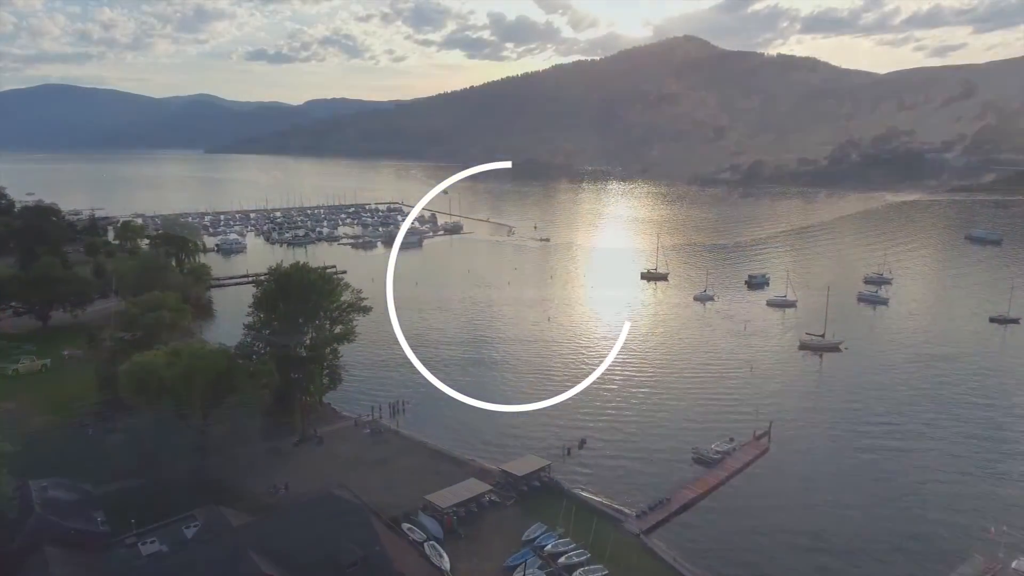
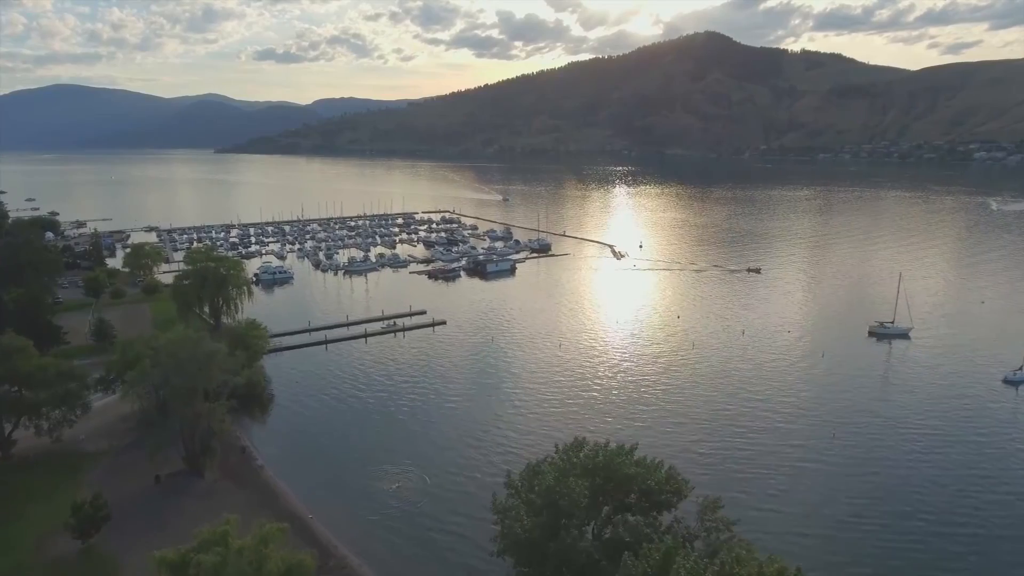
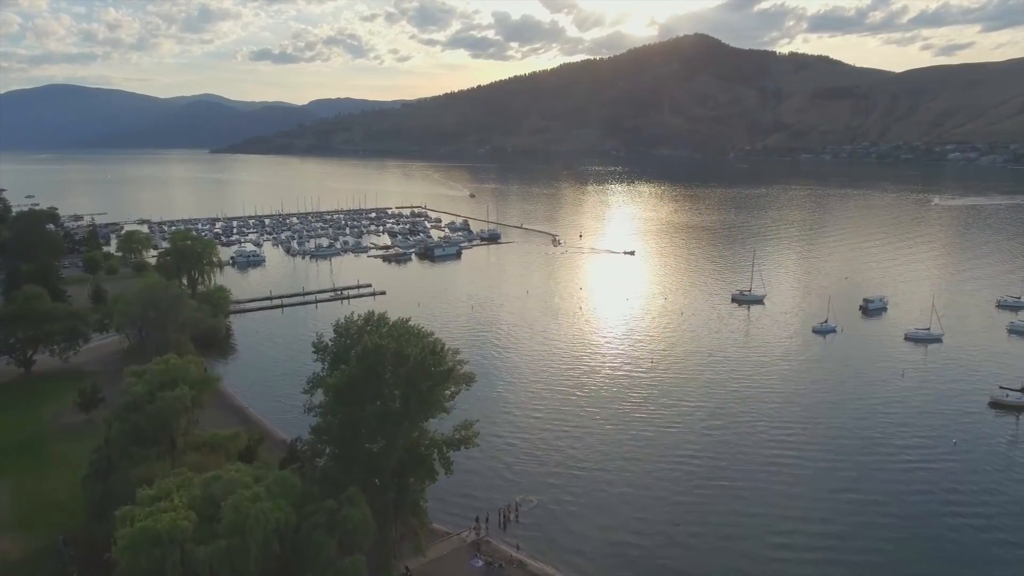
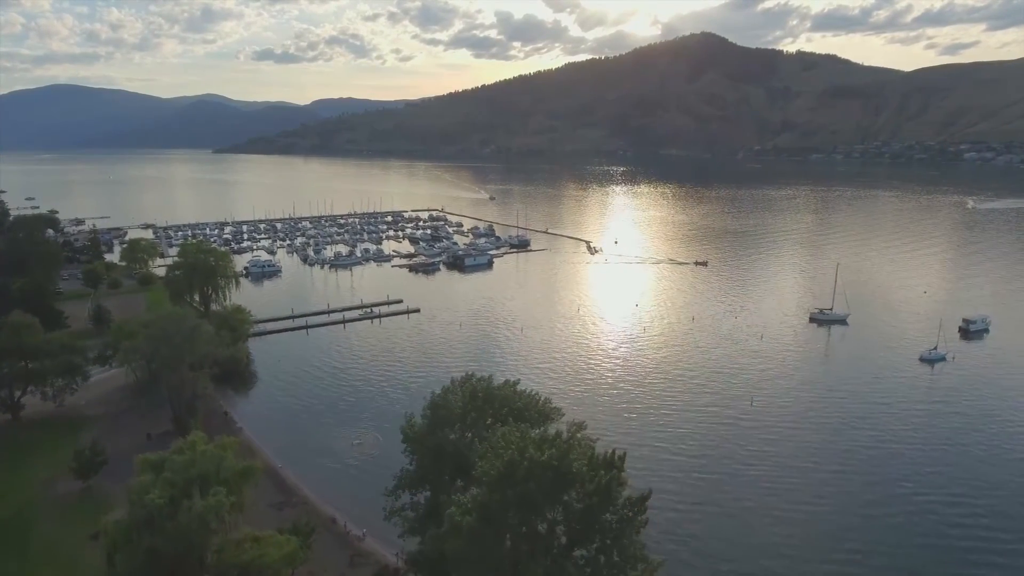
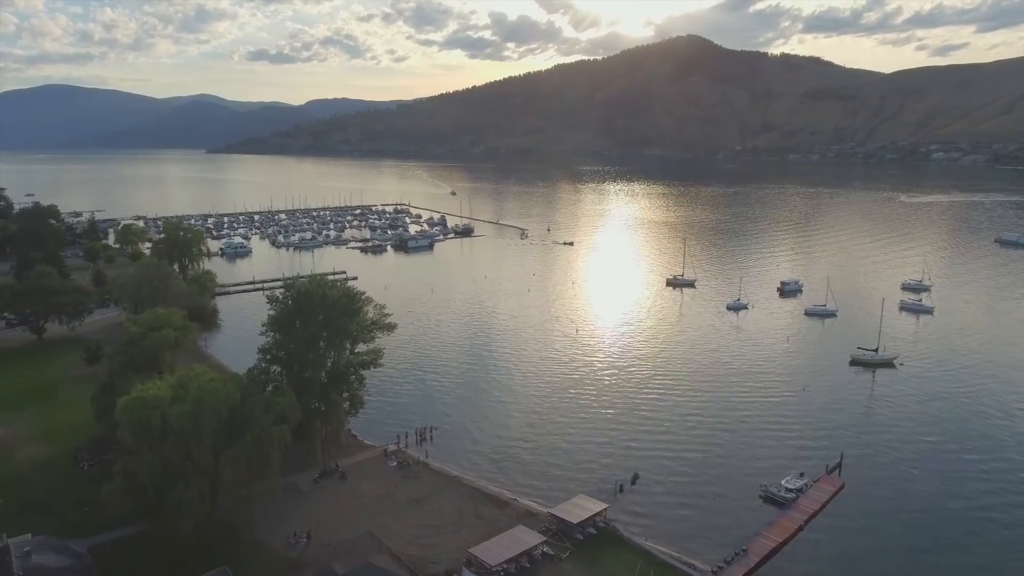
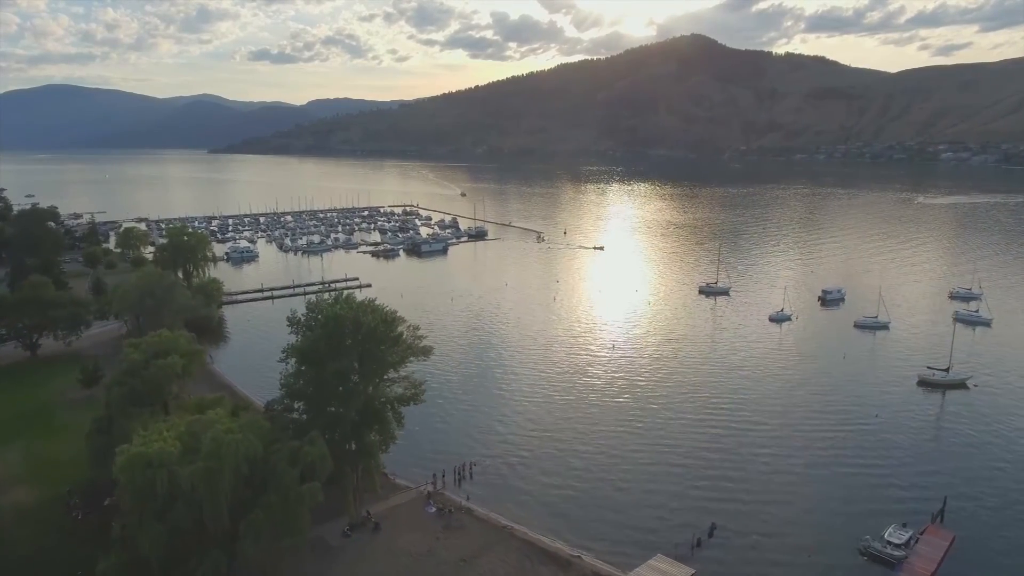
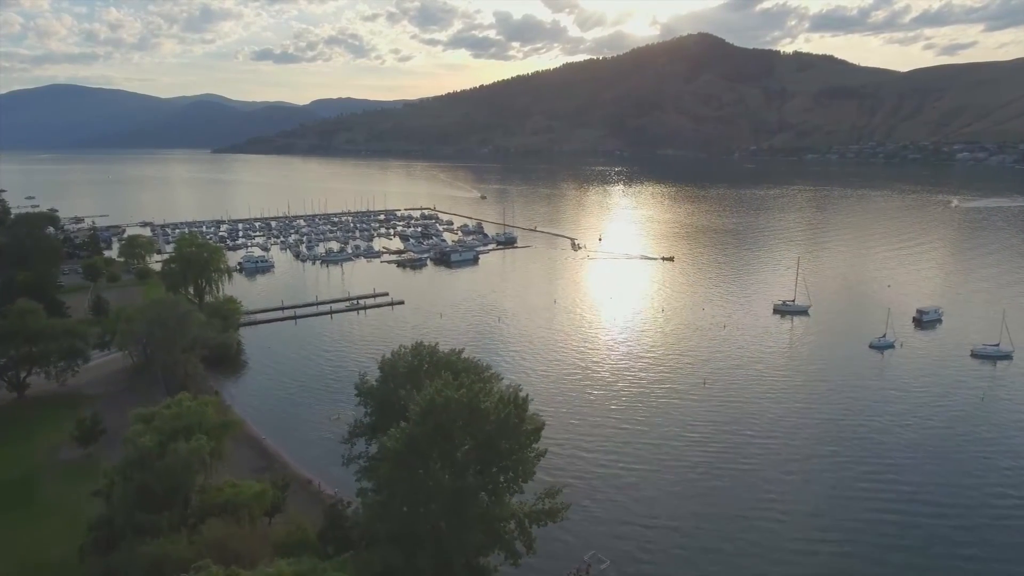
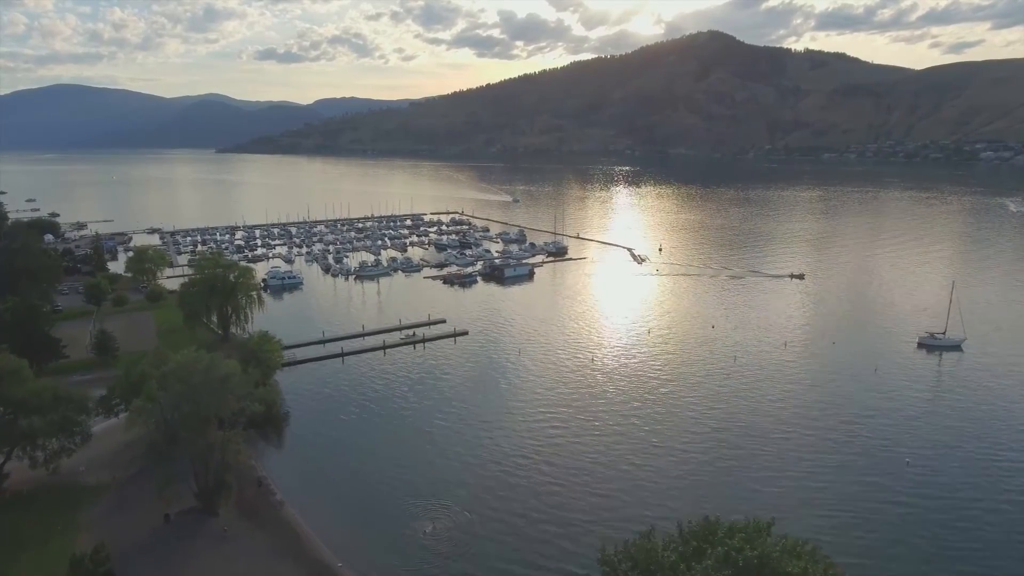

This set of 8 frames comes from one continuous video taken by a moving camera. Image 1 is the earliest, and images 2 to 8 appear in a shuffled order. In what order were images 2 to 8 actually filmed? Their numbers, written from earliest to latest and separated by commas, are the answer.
5, 6, 3, 7, 4, 2, 8
